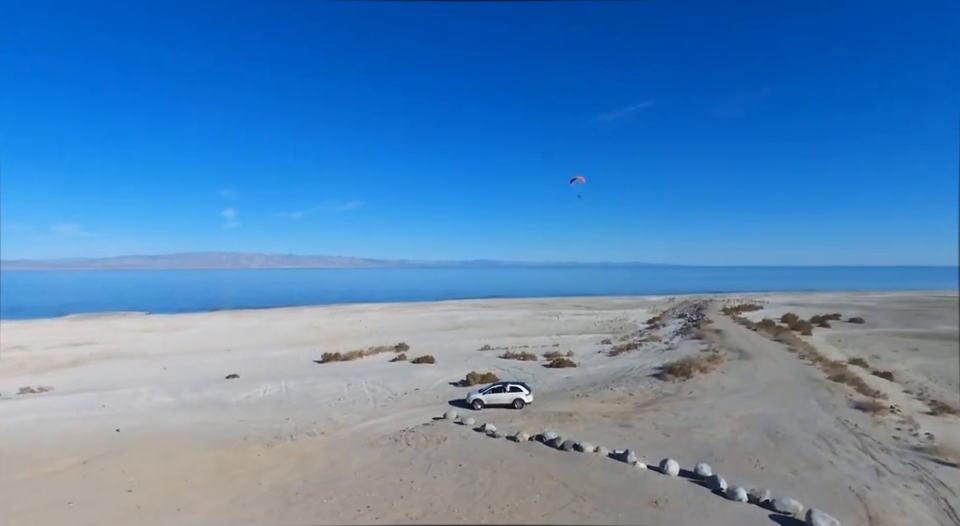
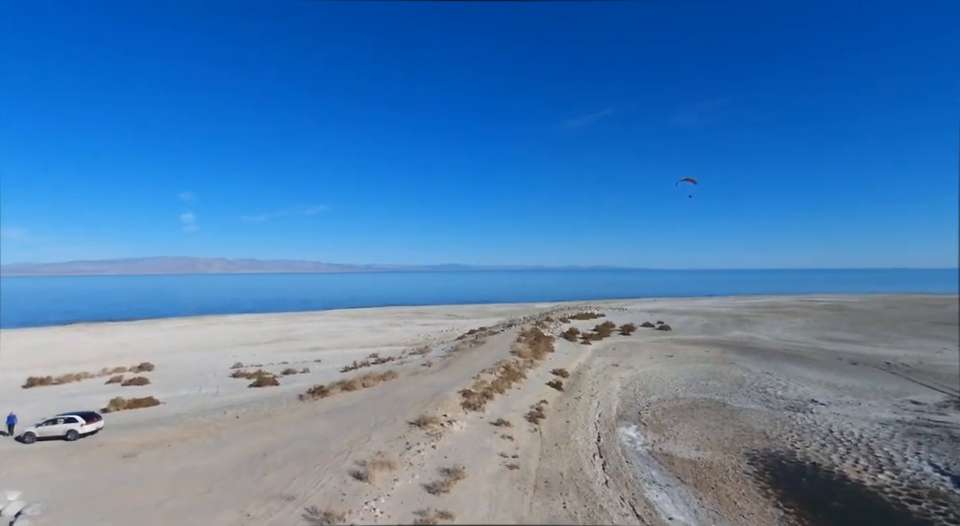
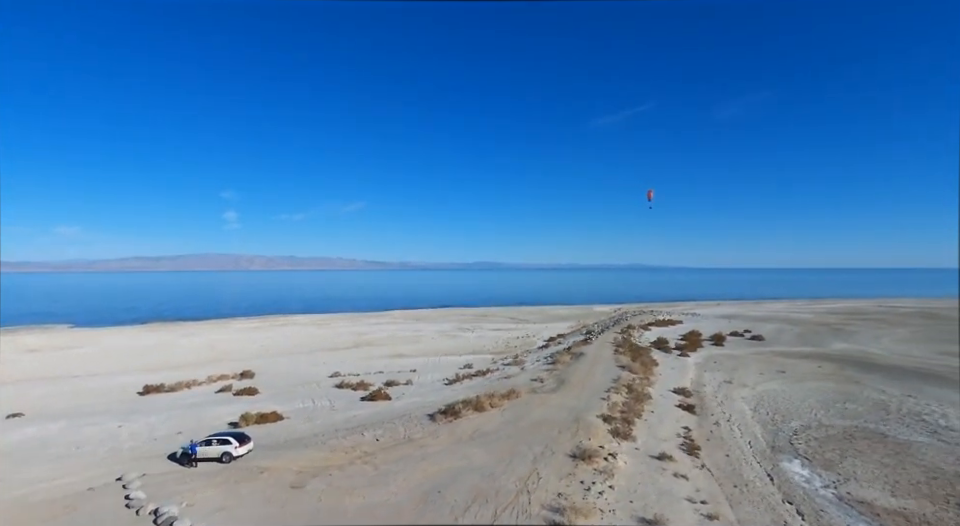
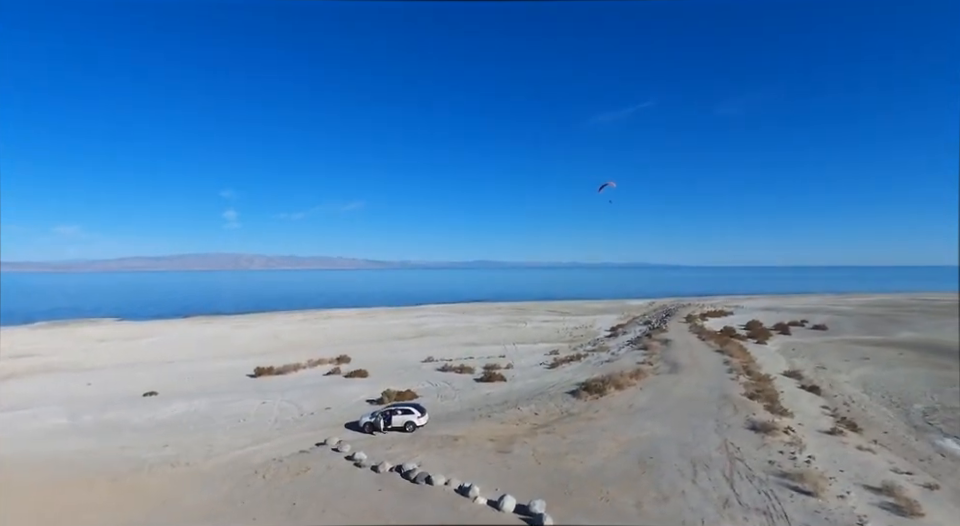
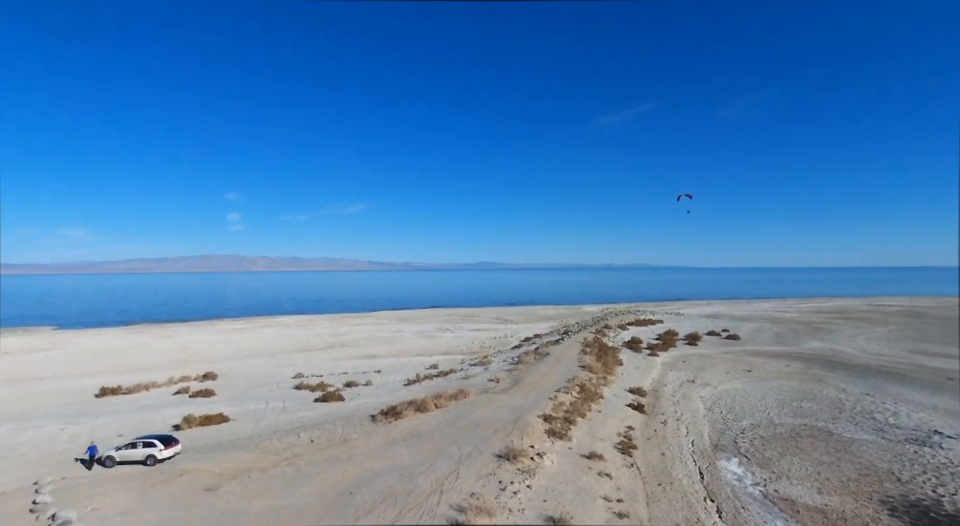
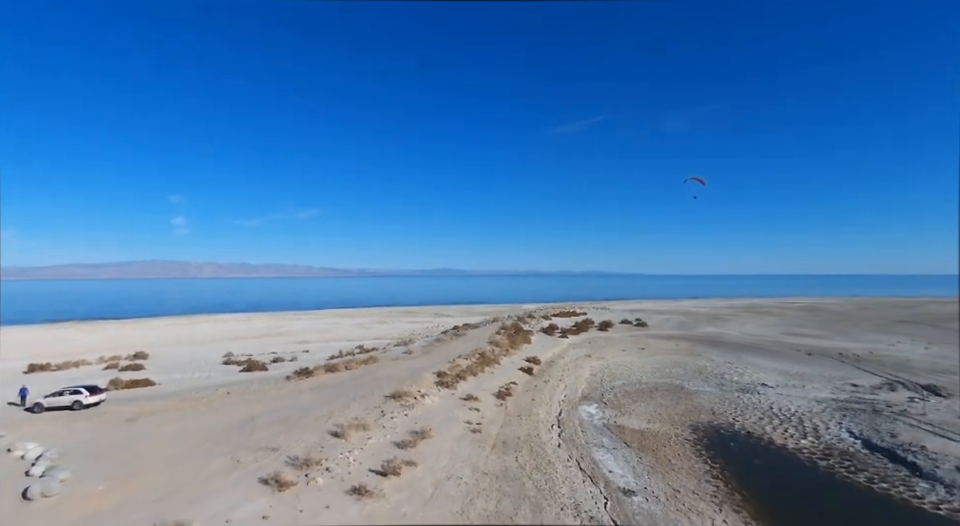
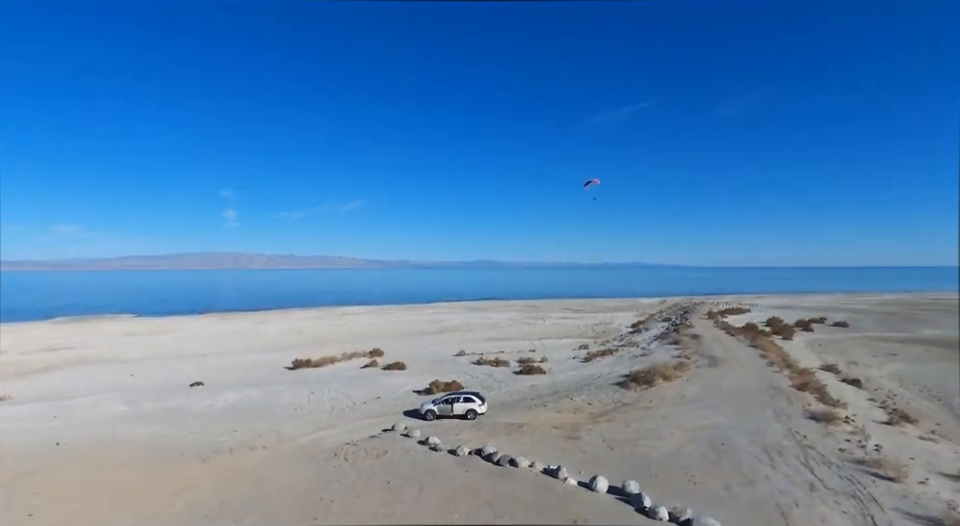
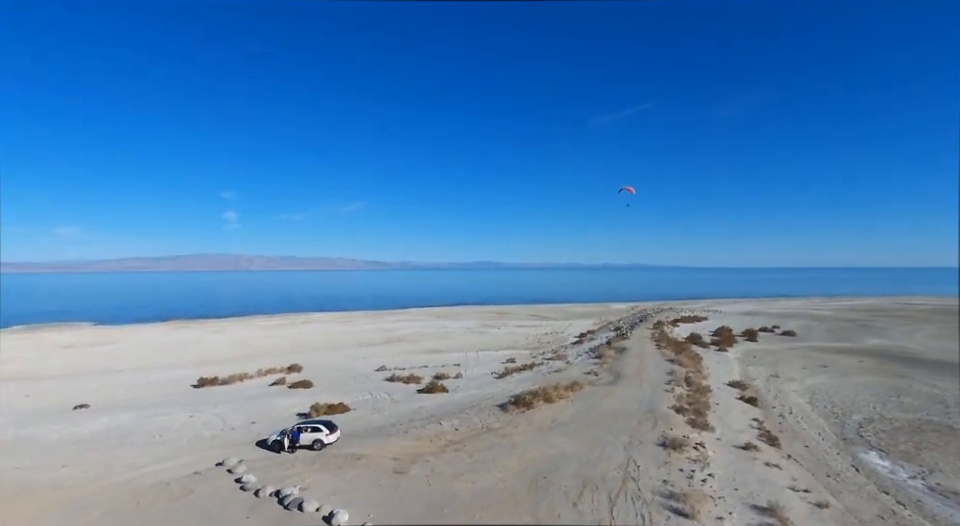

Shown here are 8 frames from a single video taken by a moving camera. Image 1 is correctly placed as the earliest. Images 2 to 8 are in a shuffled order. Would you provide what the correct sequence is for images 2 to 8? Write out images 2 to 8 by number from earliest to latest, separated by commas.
7, 4, 8, 3, 5, 2, 6
